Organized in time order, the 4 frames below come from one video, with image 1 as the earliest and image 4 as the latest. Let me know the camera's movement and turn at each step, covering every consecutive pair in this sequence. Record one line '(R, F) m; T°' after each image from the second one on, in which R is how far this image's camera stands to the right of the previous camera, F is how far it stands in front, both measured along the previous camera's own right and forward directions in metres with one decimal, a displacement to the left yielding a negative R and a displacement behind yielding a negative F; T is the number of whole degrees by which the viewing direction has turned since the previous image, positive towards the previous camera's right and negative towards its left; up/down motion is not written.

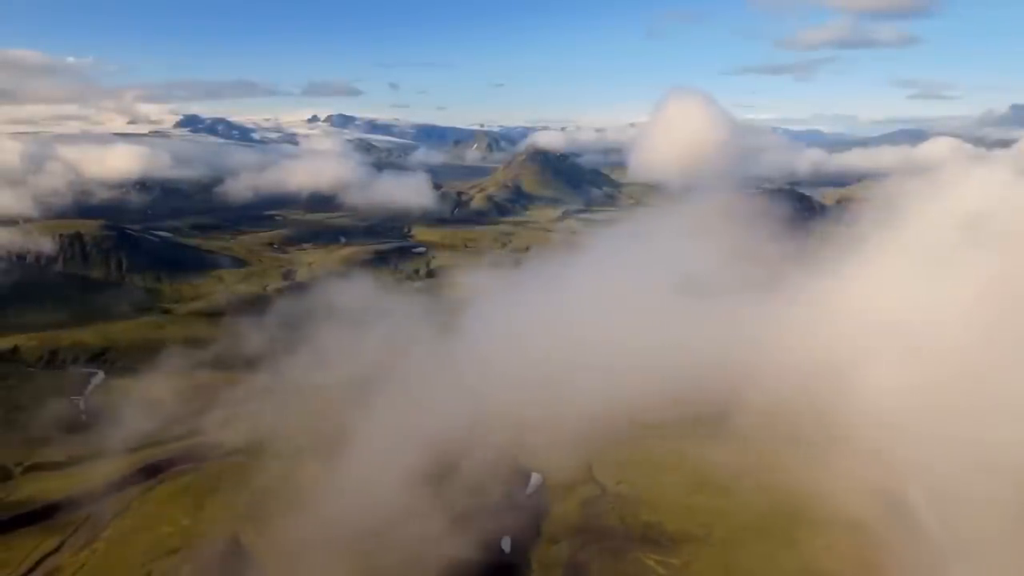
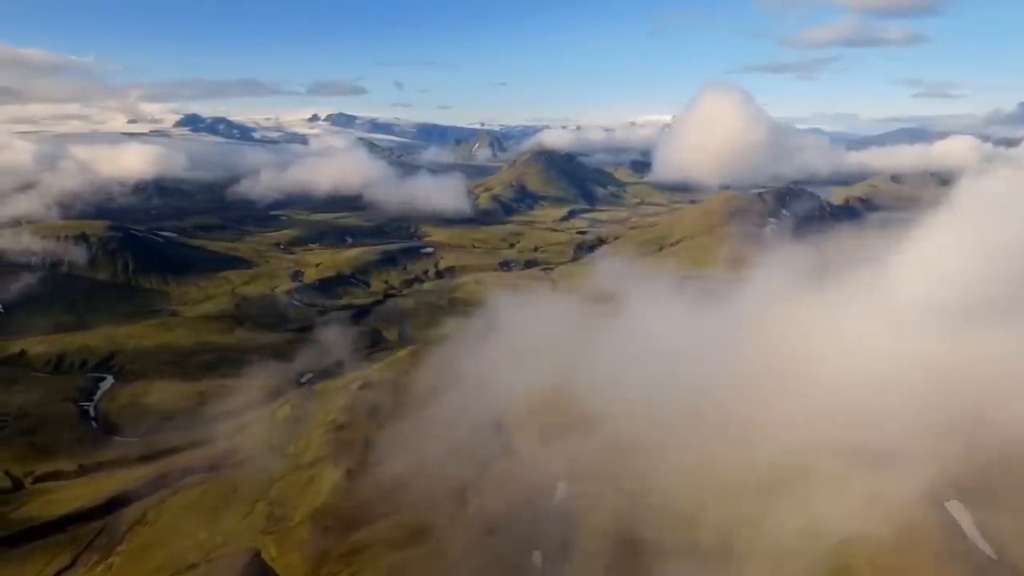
(-5.6, +5.3) m; 0°
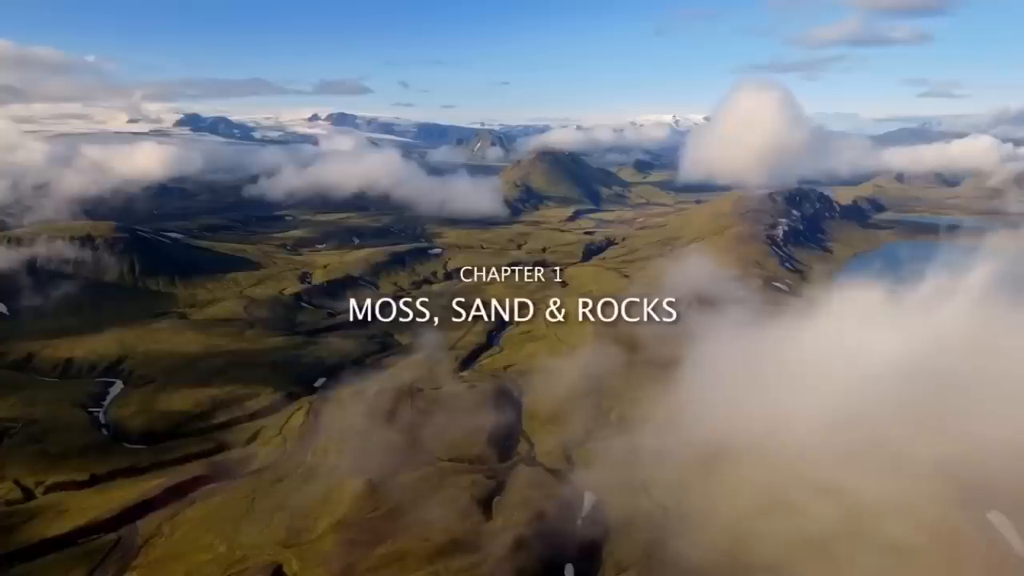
(-5.5, +5.1) m; 0°
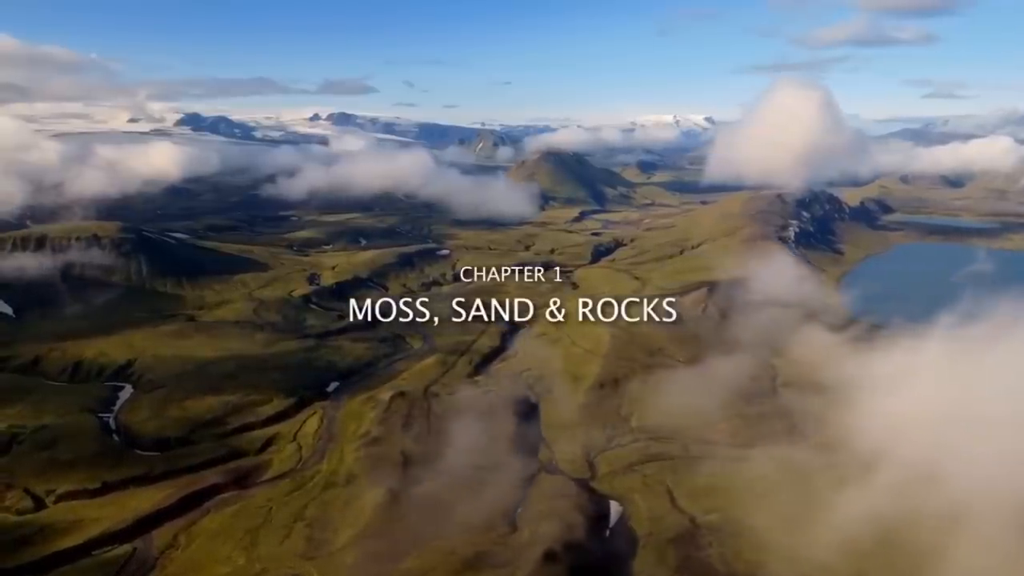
(-5.1, +4.4) m; 0°
